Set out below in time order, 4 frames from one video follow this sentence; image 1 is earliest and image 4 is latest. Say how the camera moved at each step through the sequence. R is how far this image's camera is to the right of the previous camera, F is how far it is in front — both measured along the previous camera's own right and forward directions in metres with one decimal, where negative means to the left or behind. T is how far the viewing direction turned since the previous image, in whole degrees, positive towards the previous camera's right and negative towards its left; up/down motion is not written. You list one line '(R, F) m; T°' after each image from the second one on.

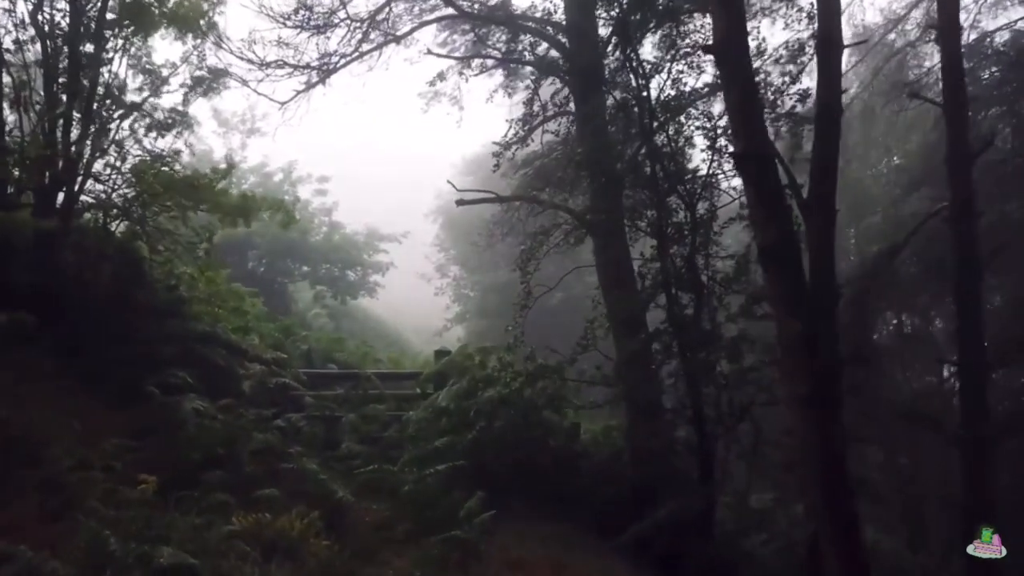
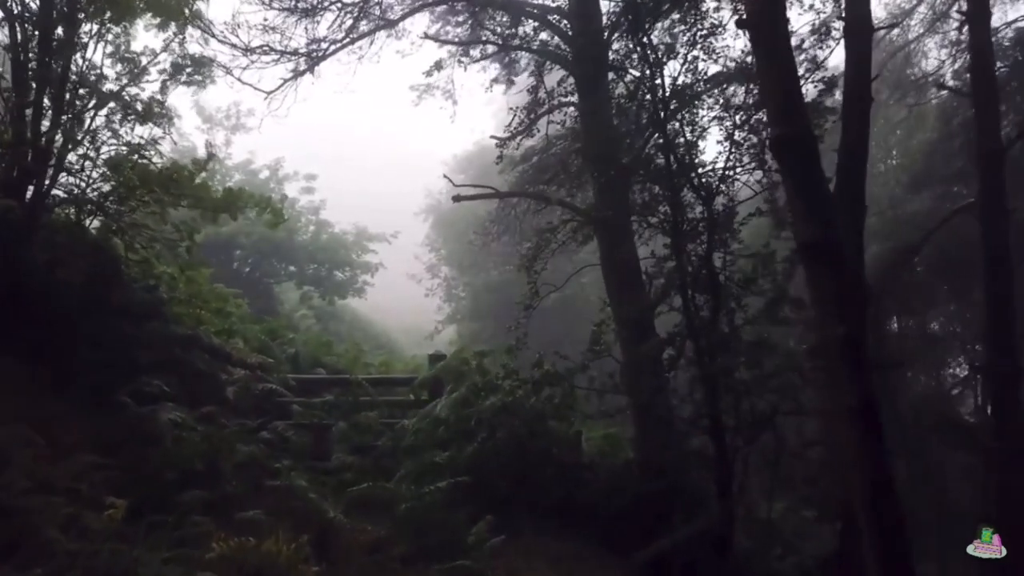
(-0.1, +0.5) m; +1°
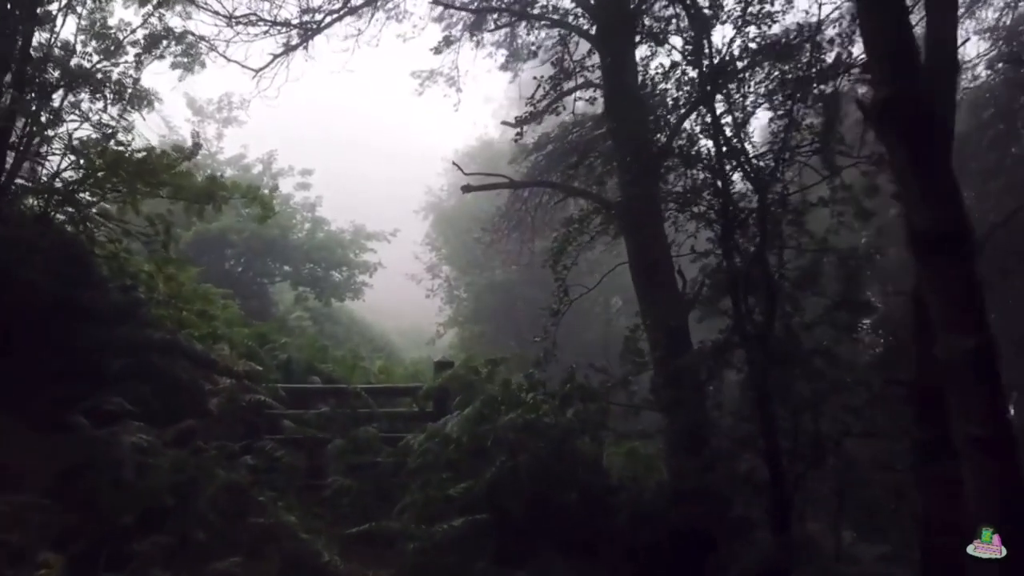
(-0.2, +0.8) m; 0°
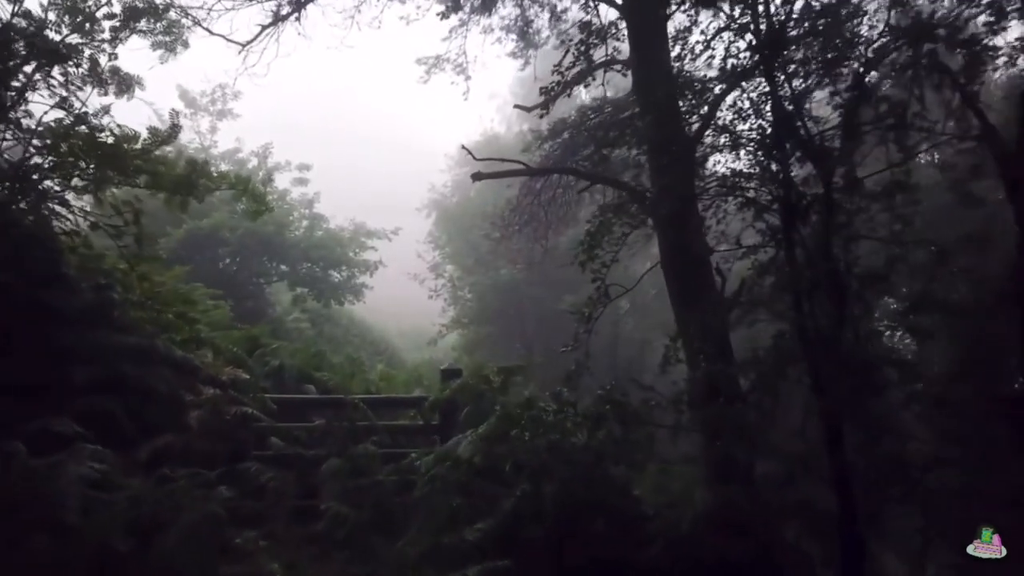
(-0.1, +0.8) m; 0°
